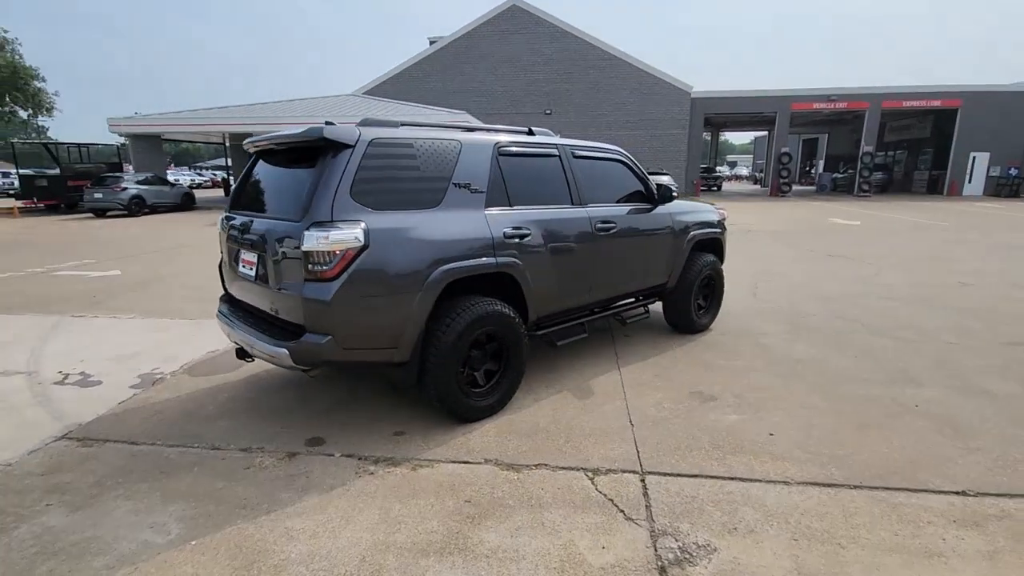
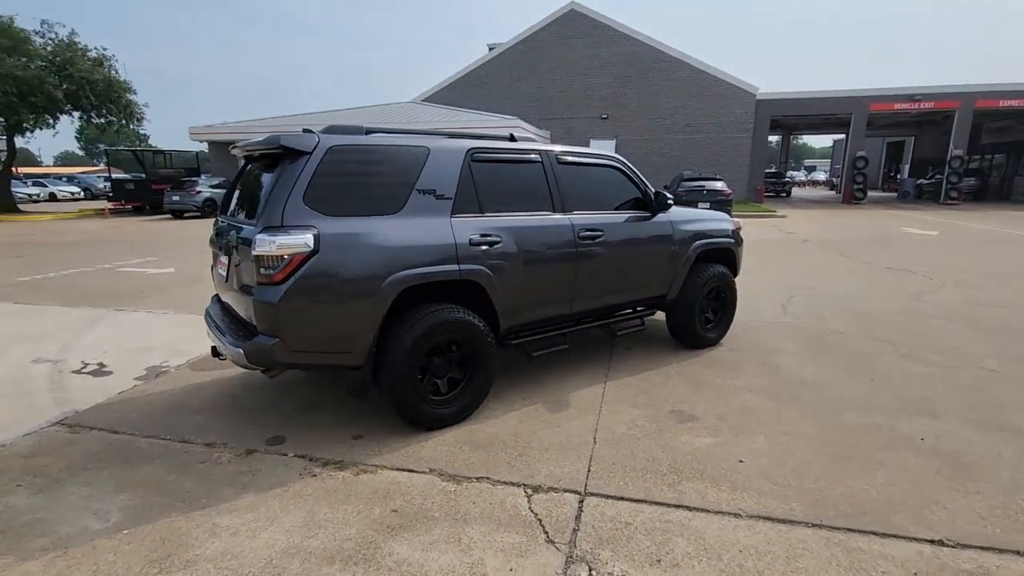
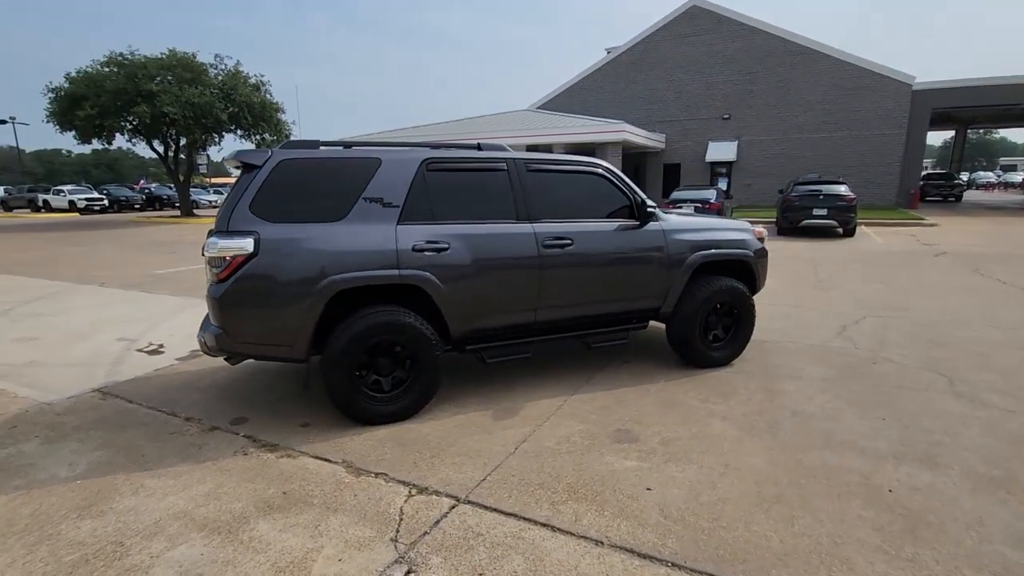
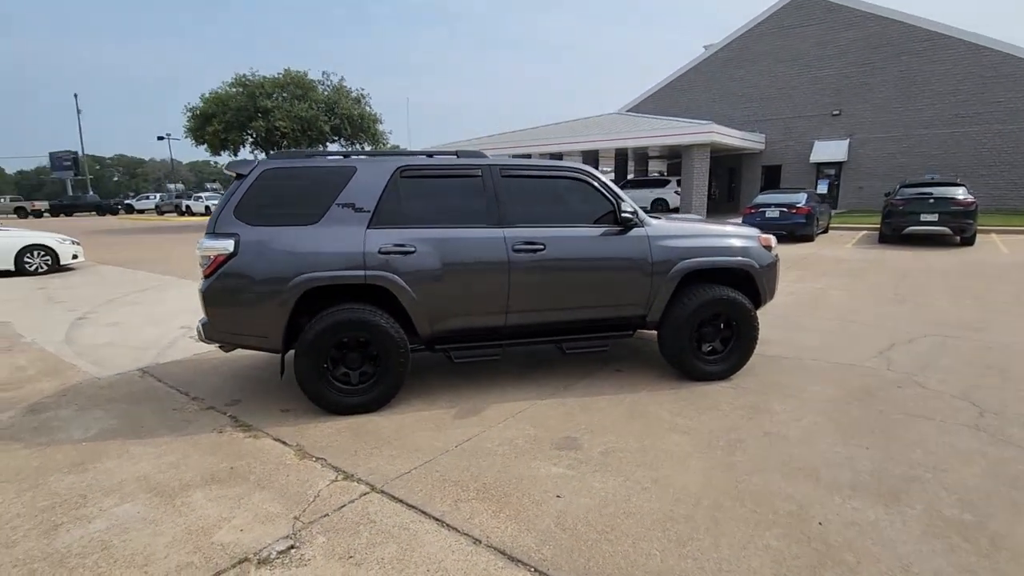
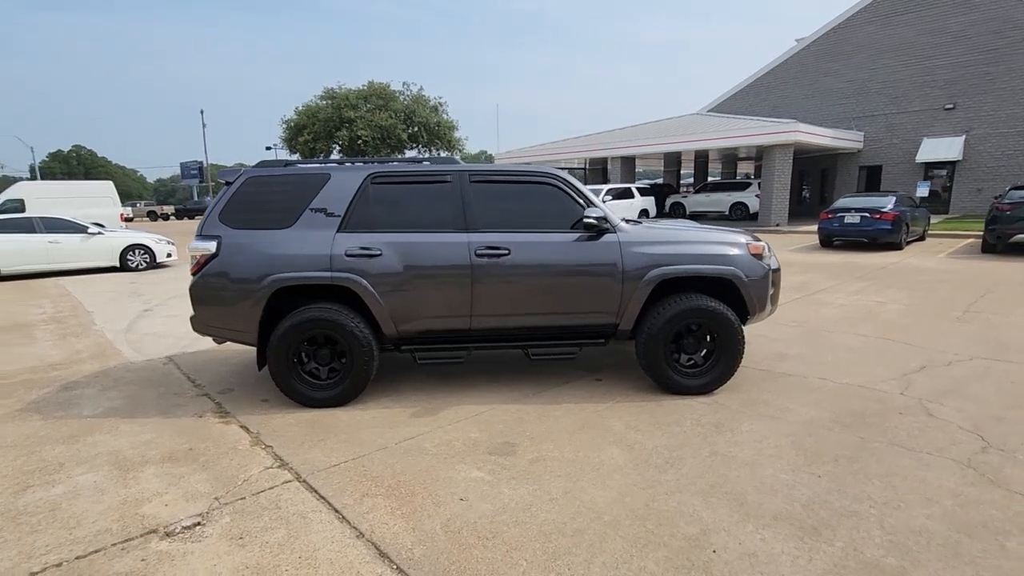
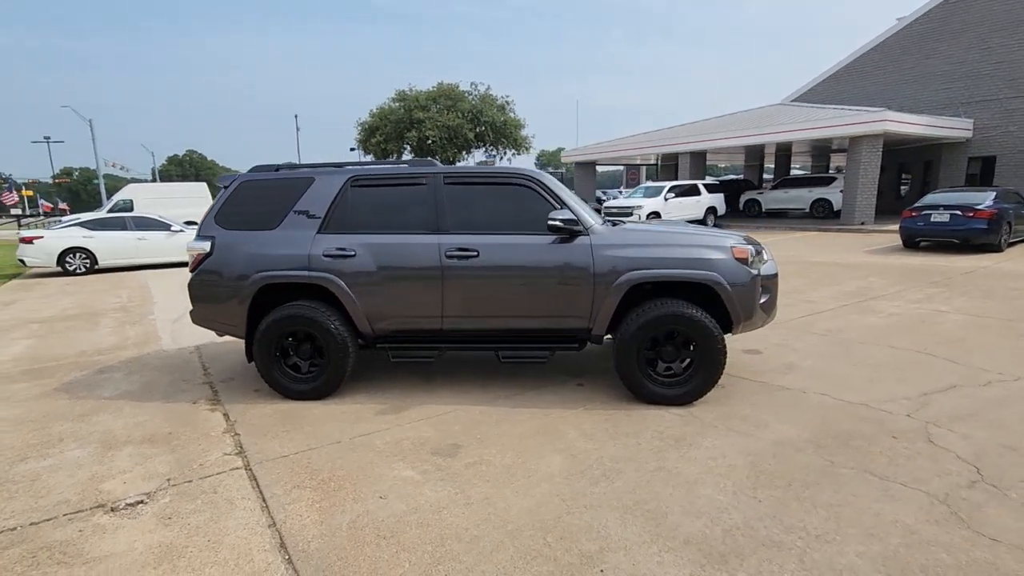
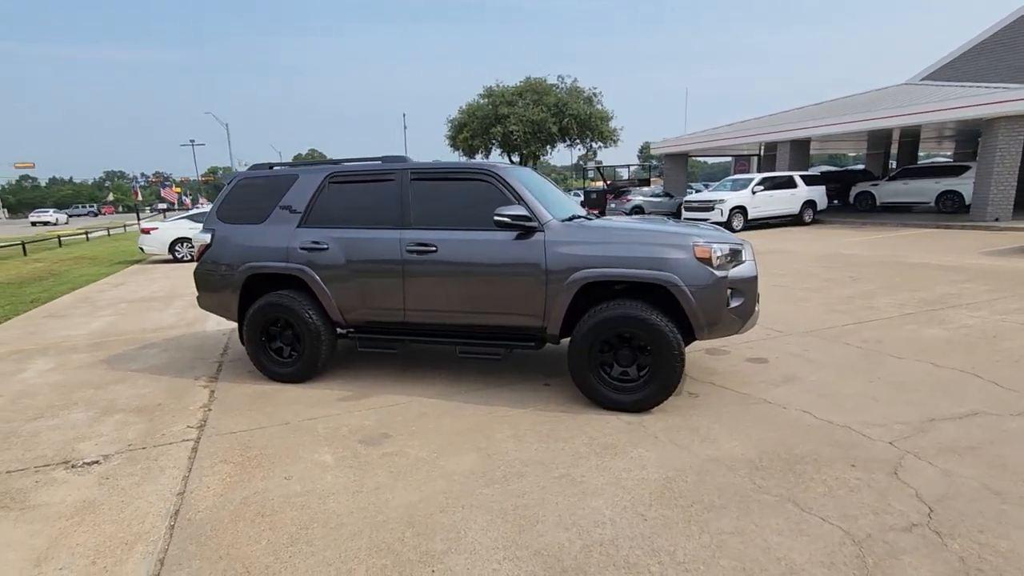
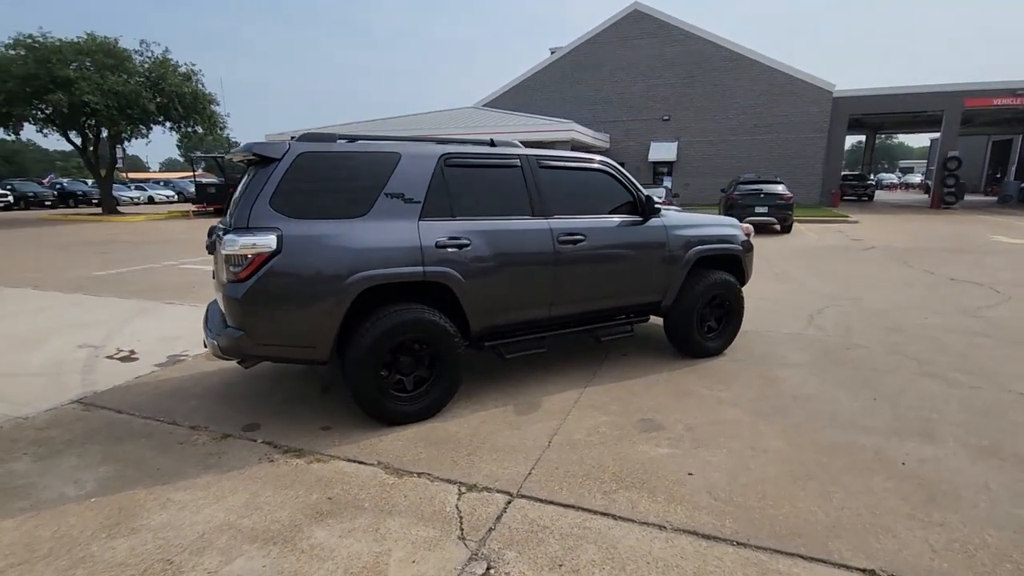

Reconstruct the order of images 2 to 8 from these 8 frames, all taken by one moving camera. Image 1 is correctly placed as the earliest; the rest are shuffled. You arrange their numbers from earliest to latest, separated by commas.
2, 8, 3, 4, 5, 6, 7
